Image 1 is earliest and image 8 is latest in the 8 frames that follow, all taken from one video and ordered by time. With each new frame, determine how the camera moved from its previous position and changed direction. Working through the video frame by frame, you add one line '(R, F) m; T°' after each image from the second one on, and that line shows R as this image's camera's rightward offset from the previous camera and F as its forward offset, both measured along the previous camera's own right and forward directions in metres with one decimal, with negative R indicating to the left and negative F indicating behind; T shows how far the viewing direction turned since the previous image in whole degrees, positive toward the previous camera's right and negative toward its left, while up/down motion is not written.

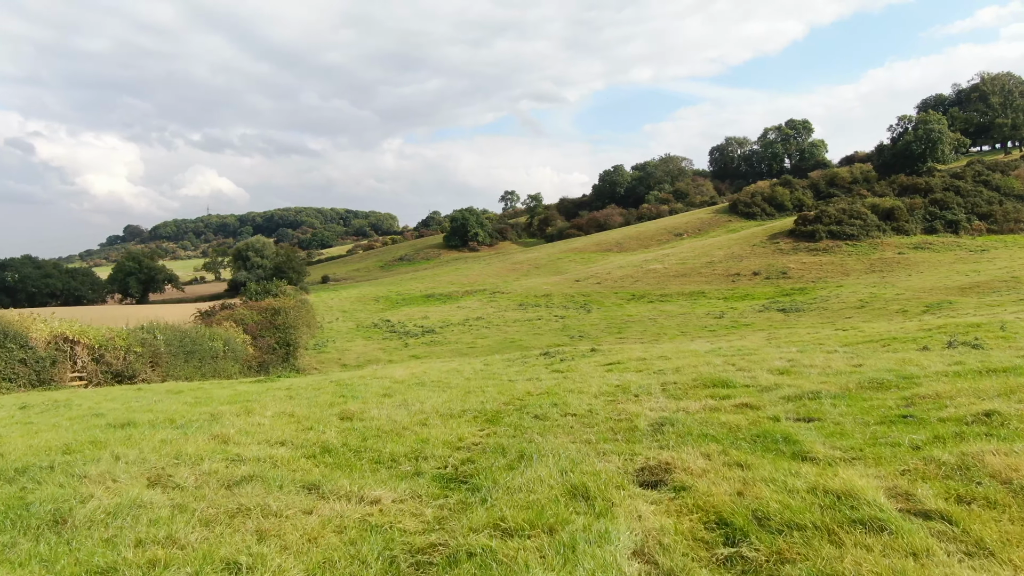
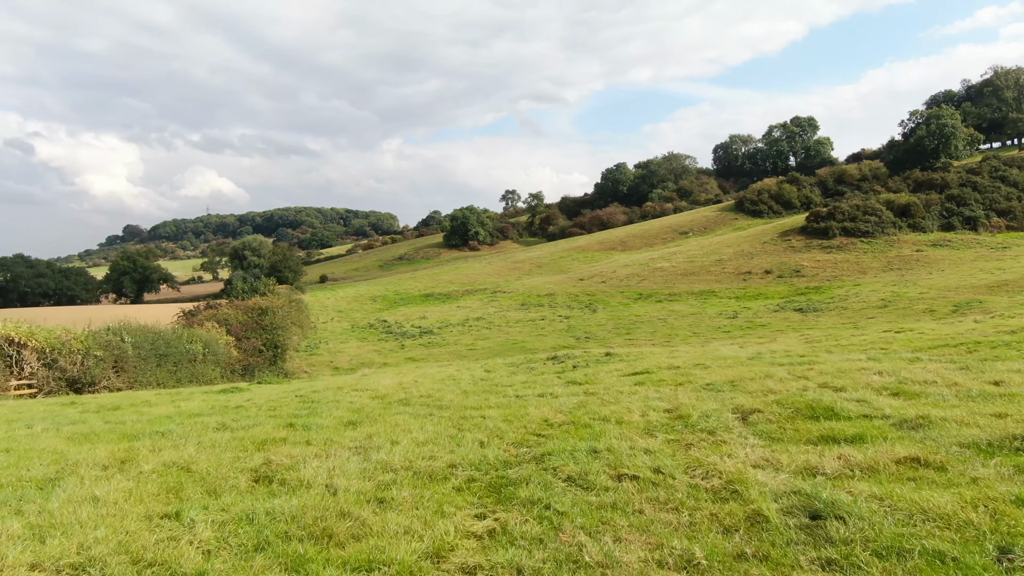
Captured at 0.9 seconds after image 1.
(-0.1, +1.9) m; 0°
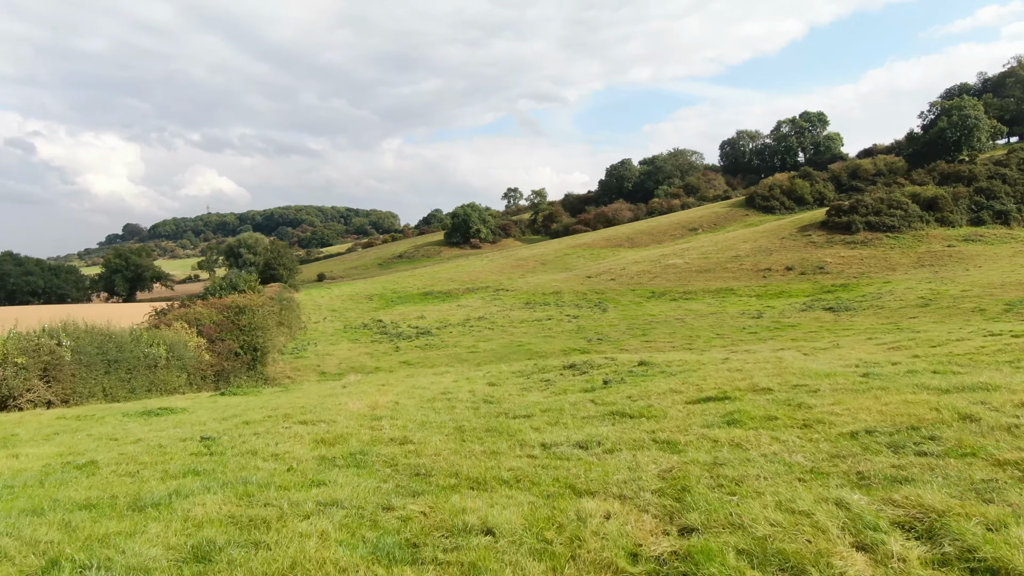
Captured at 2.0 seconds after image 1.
(-0.1, +2.8) m; 0°
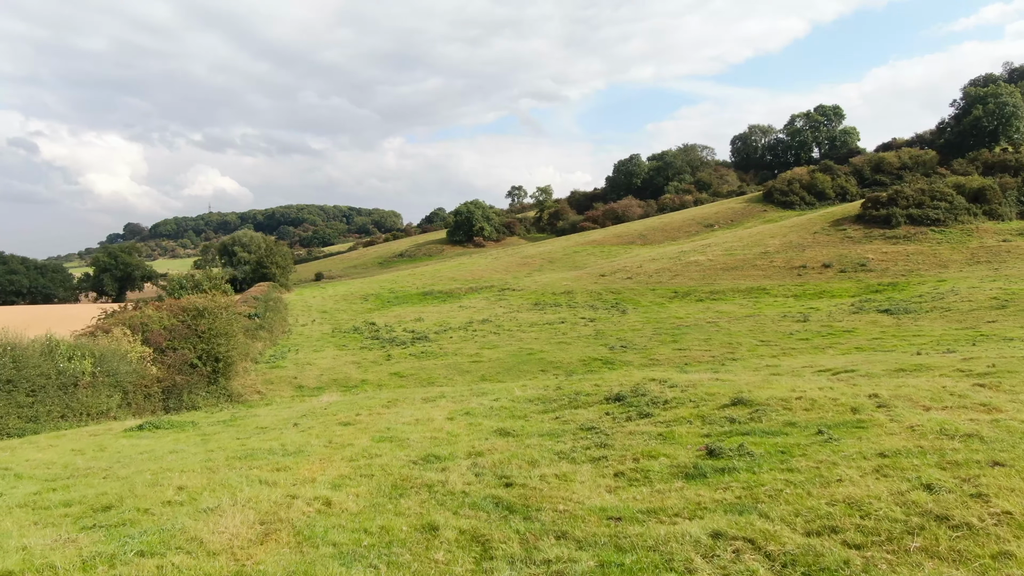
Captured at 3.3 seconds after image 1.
(-0.2, +4.0) m; 0°
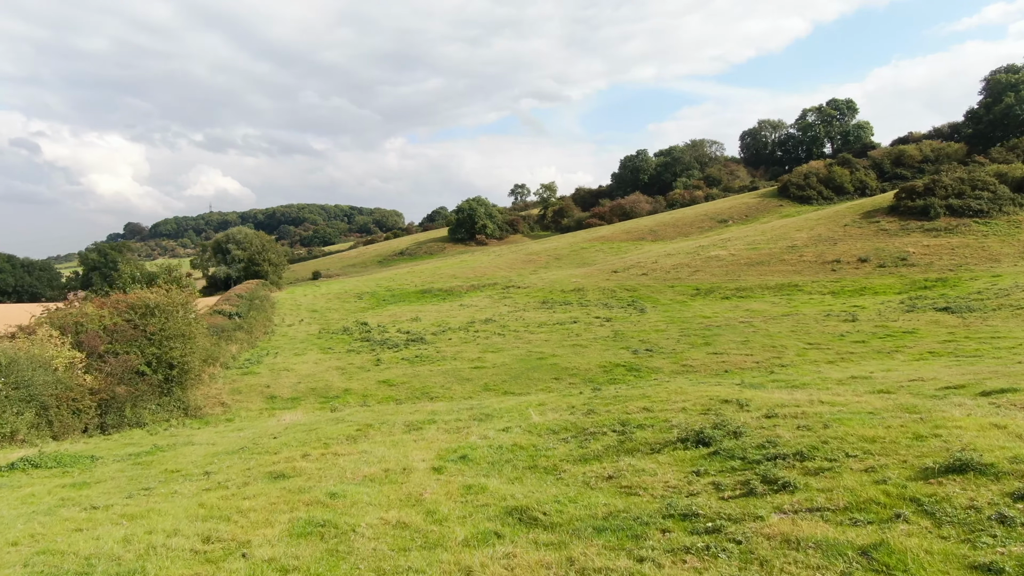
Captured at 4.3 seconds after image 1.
(-0.1, +3.3) m; 0°
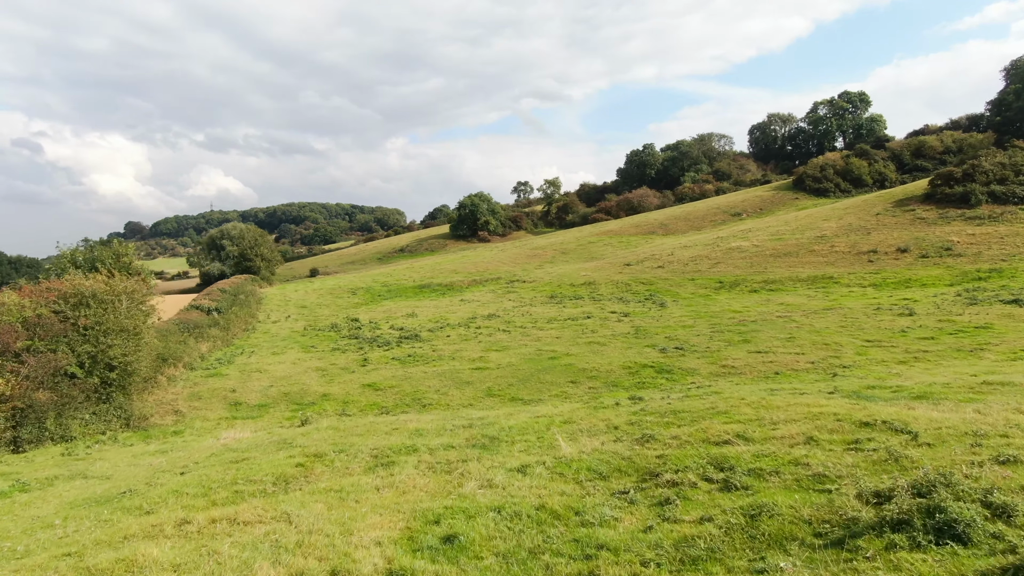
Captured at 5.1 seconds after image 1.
(-0.1, +3.0) m; 0°
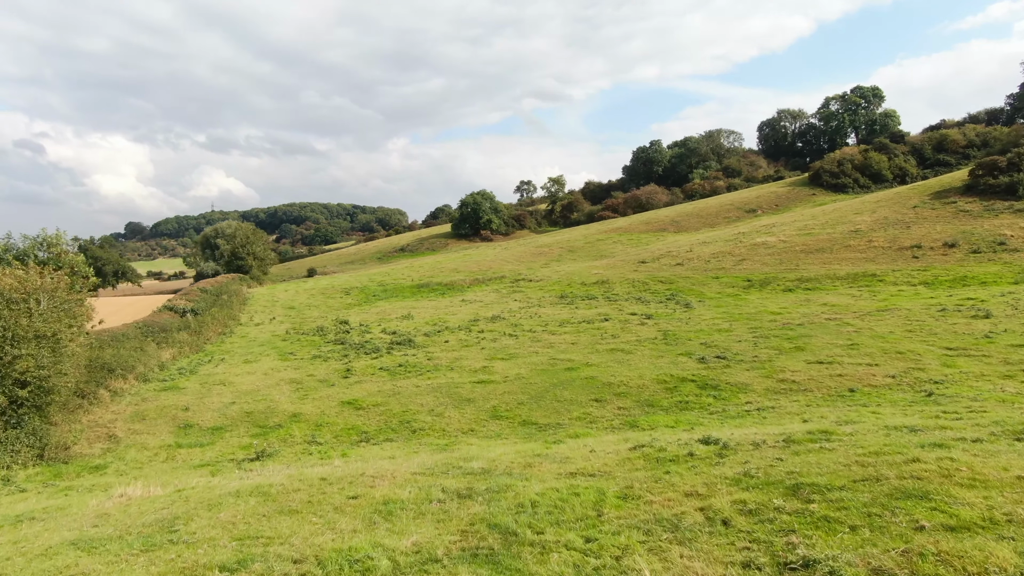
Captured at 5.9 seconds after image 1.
(-0.1, +3.0) m; 0°
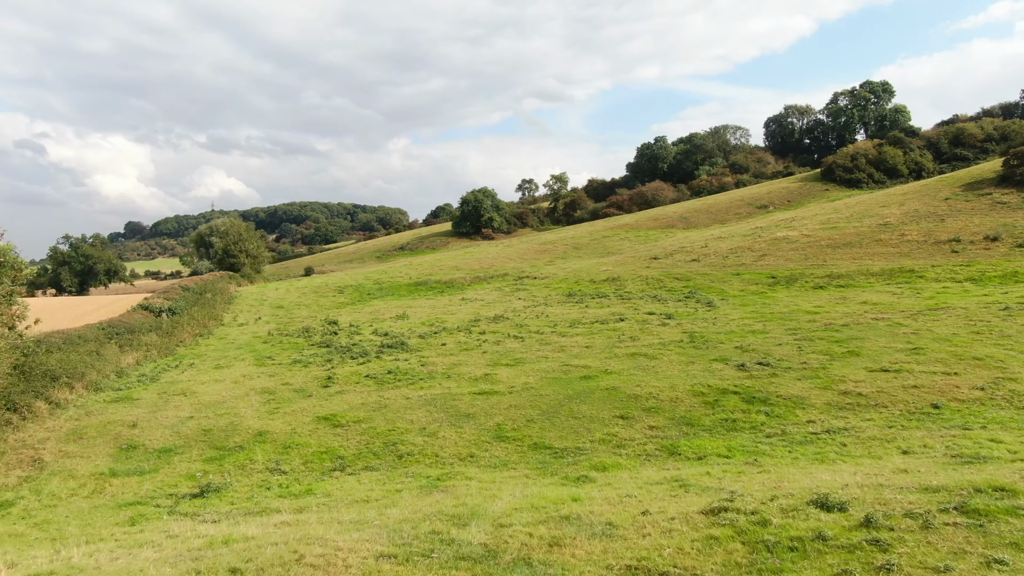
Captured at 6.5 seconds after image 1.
(-0.1, +2.2) m; 0°
